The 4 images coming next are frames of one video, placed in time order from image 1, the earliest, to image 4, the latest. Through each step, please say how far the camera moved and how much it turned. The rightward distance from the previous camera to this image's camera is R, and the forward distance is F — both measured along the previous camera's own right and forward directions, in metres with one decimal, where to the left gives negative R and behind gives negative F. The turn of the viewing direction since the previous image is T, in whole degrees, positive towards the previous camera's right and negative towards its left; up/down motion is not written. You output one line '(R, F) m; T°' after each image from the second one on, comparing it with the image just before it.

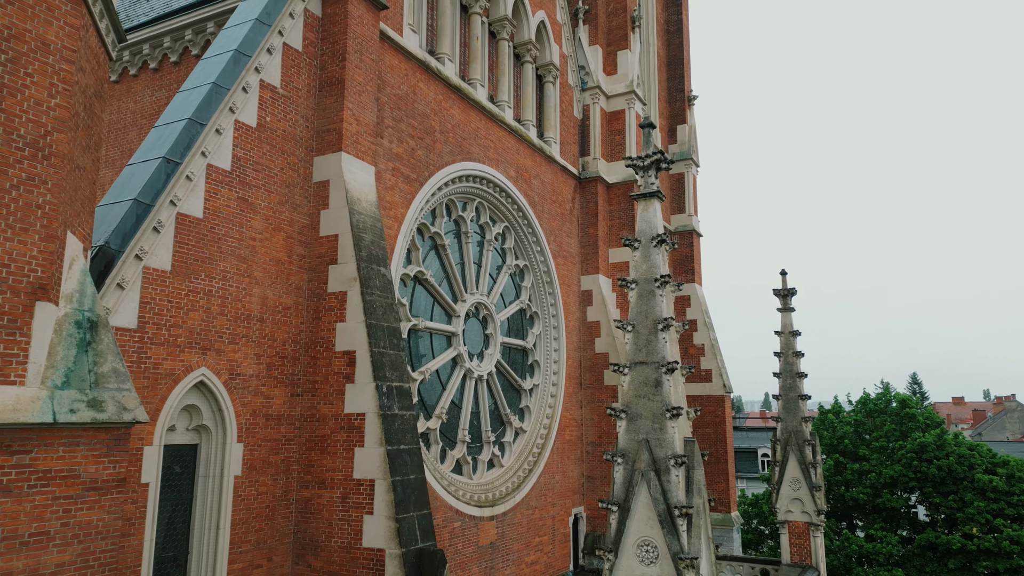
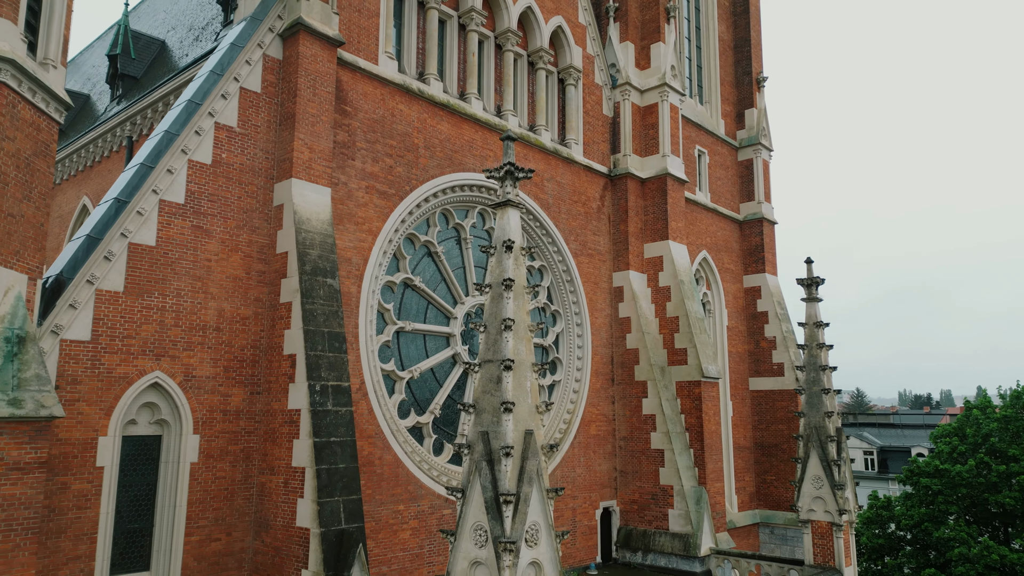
(+2.9, -0.2) m; -13°
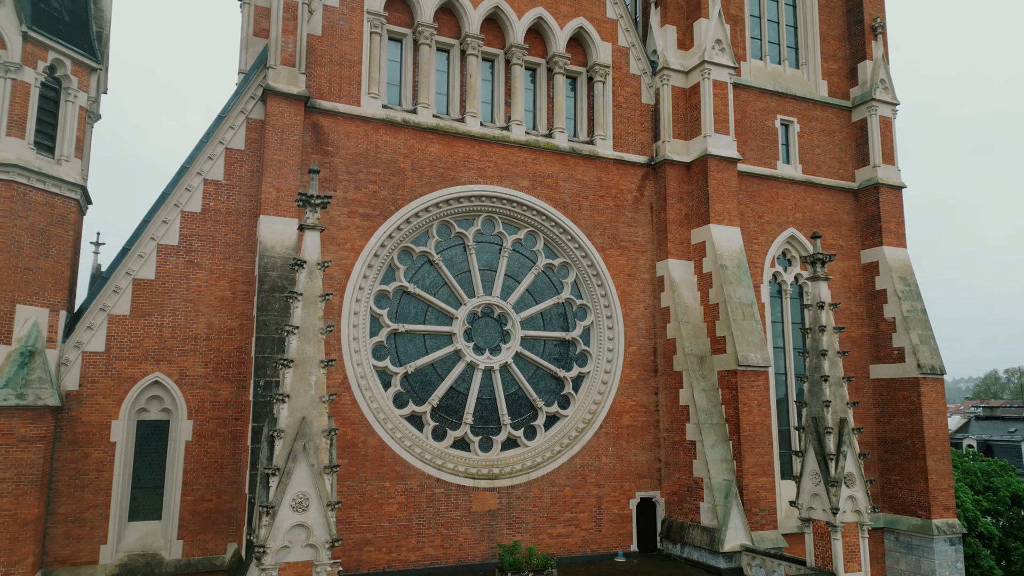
(+5.5, +0.2) m; -23°
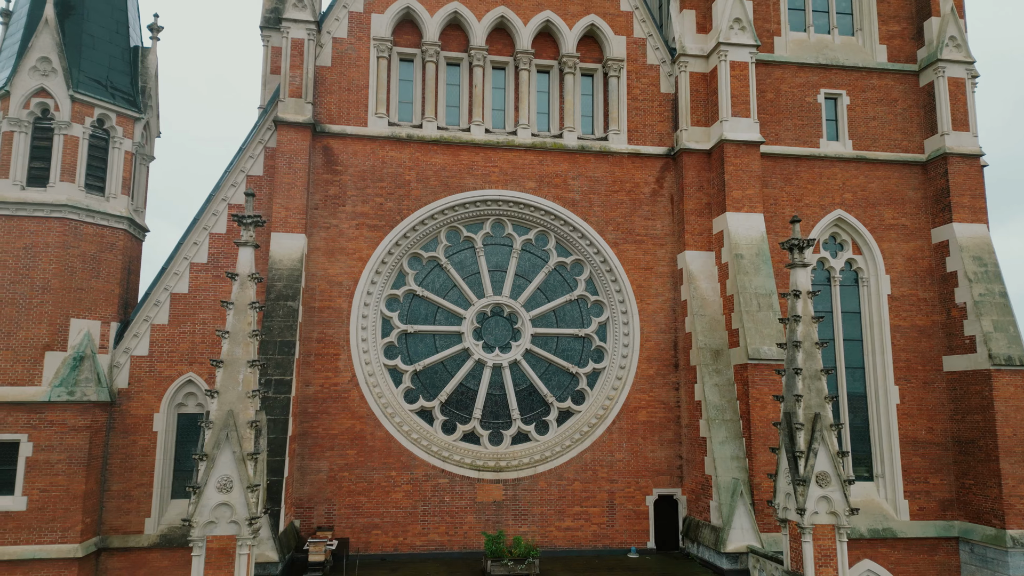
(+3.5, 0.0) m; -15°
